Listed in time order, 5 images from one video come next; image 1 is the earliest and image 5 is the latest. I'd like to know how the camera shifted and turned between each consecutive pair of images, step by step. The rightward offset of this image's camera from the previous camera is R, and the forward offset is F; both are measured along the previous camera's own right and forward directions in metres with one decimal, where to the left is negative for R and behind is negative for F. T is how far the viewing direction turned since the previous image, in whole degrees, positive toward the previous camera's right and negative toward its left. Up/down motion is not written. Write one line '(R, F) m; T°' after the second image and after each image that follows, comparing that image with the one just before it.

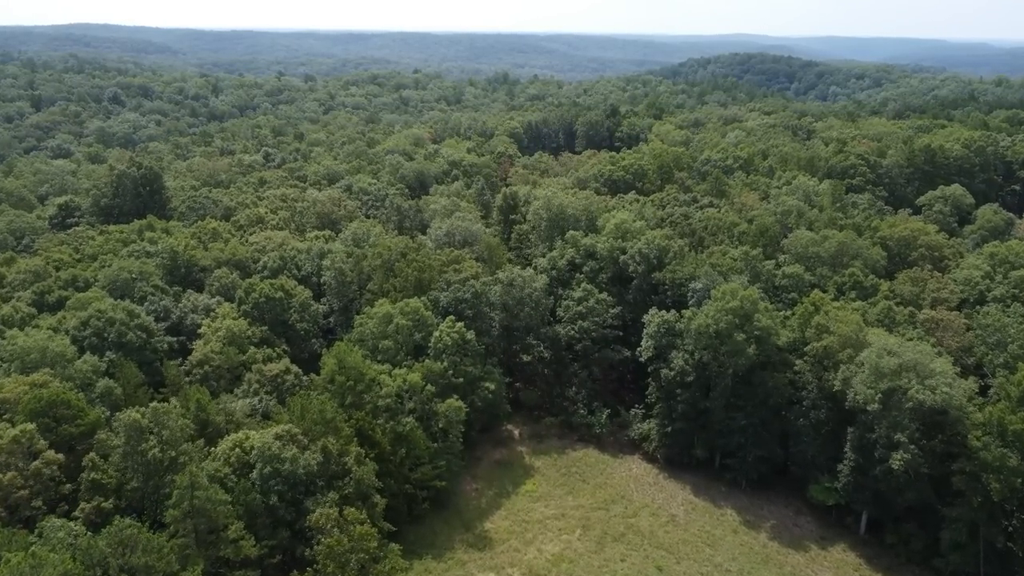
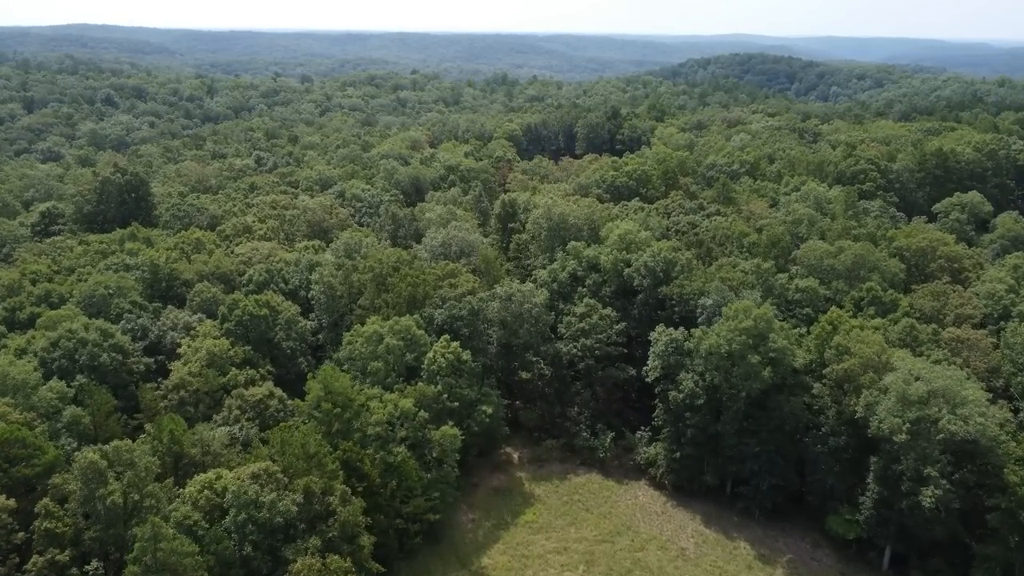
(0.0, +2.1) m; 0°
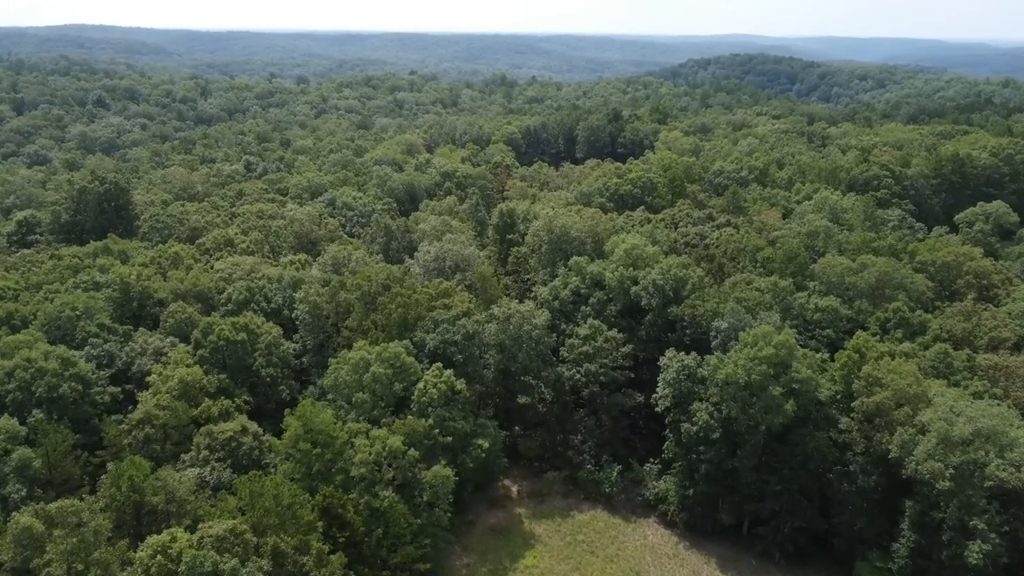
(0.0, +2.7) m; 0°
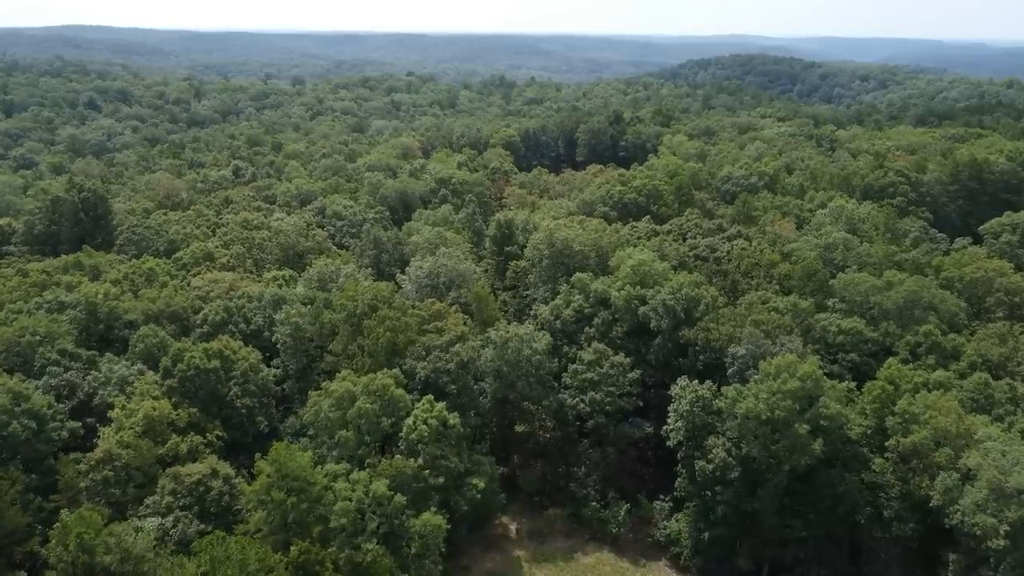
(0.0, +2.7) m; 0°
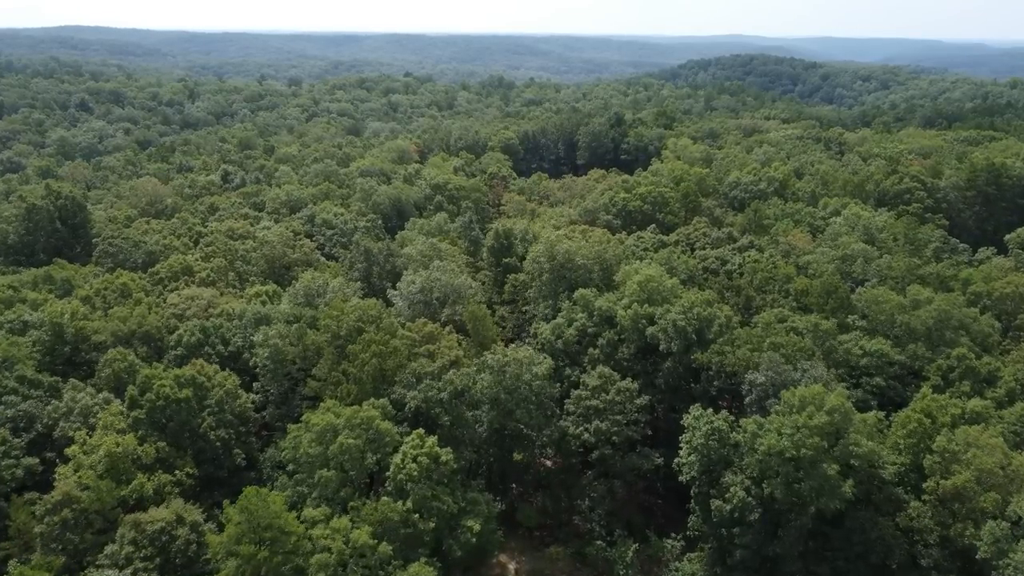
(0.0, +2.4) m; 0°
